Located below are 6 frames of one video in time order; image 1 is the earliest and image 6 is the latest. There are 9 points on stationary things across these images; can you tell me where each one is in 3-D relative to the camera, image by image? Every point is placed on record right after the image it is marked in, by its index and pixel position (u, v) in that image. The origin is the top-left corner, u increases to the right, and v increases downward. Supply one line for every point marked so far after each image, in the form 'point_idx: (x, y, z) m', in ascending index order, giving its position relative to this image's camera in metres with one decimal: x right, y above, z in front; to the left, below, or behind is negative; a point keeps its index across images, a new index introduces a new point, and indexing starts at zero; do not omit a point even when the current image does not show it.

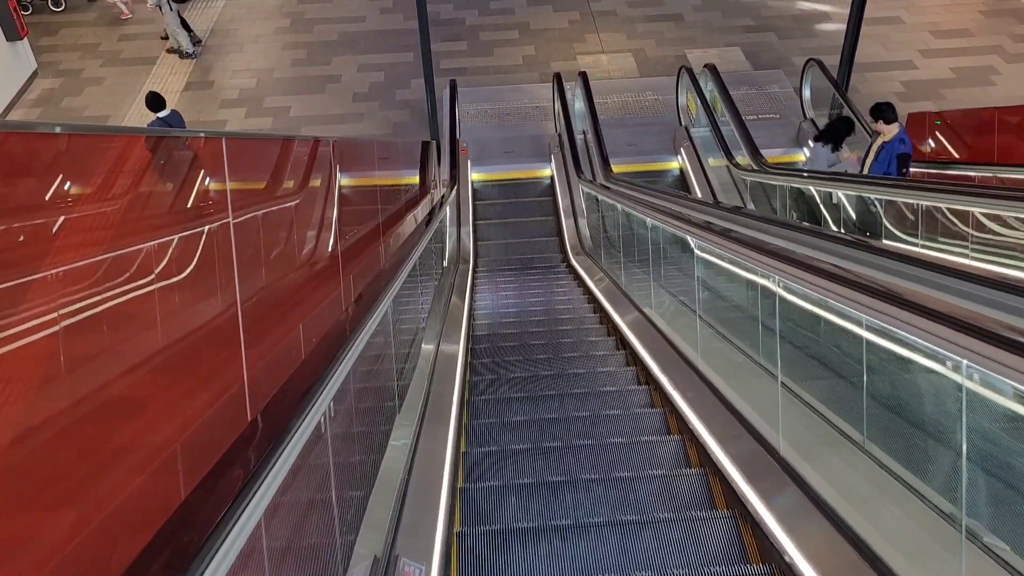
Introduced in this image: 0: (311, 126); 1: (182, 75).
0: (-2.0, +1.6, +7.3) m
1: (-3.5, +2.2, +7.7) m
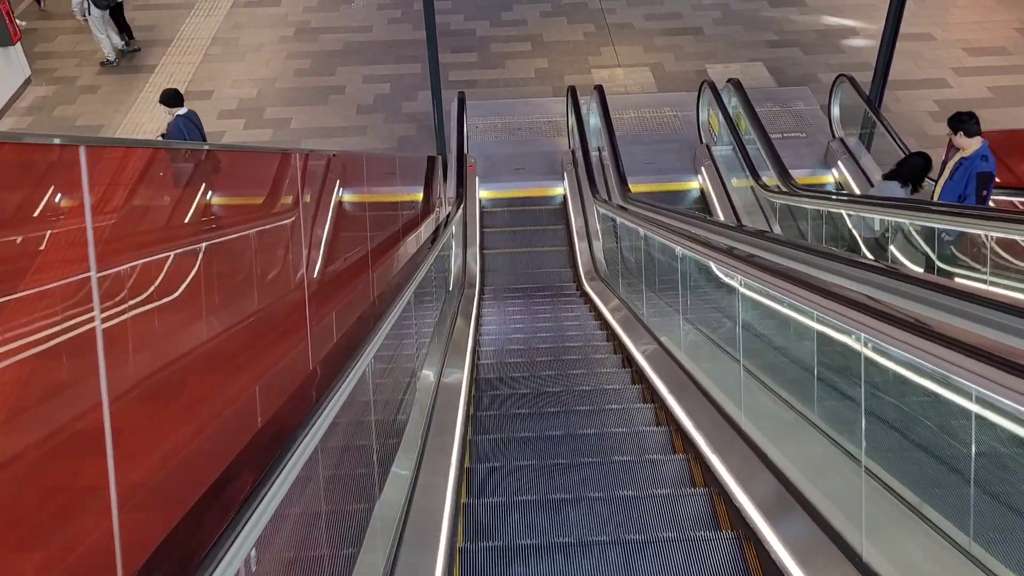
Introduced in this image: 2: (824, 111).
0: (-1.9, +1.4, +7.0) m
1: (-3.3, +2.0, +7.5) m
2: (+2.9, +1.6, +6.9) m
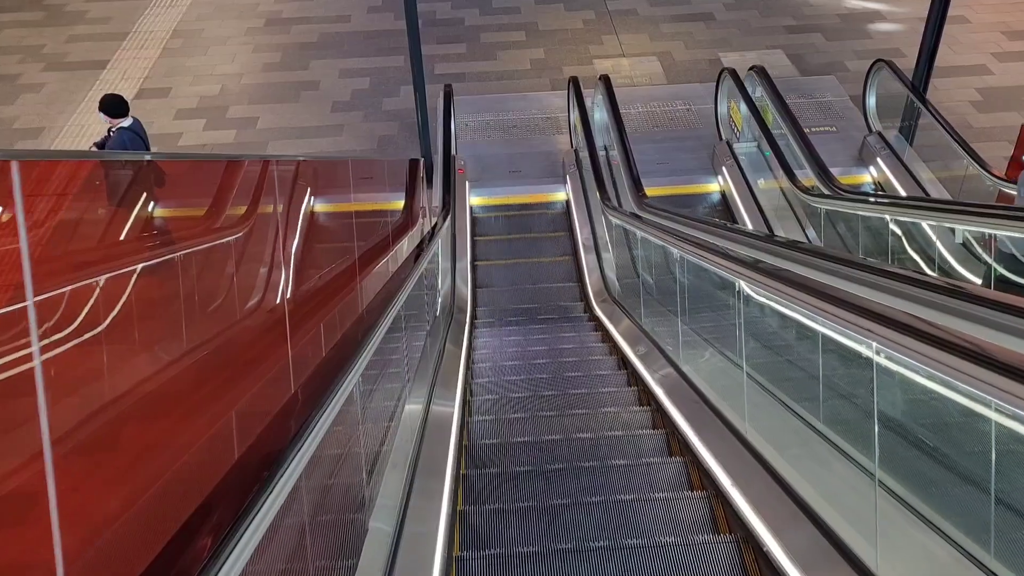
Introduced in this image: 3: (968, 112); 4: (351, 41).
0: (-1.9, +1.2, +6.3) m
1: (-3.4, +1.9, +6.8) m
2: (+2.9, +1.6, +6.3) m
3: (+4.0, +1.5, +6.6) m
4: (-1.6, +2.5, +7.6) m
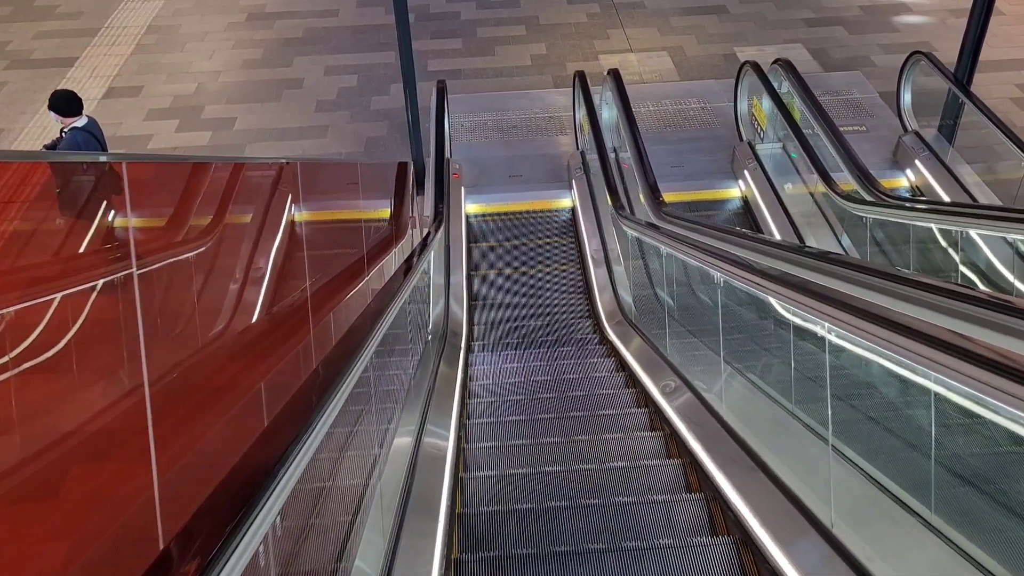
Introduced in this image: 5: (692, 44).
0: (-1.9, +1.1, +5.9) m
1: (-3.4, +1.7, +6.4) m
2: (+2.9, +1.5, +5.9) m
3: (+4.0, +1.4, +6.2) m
4: (-1.6, +2.4, +7.2) m
5: (+1.7, +2.3, +7.0) m
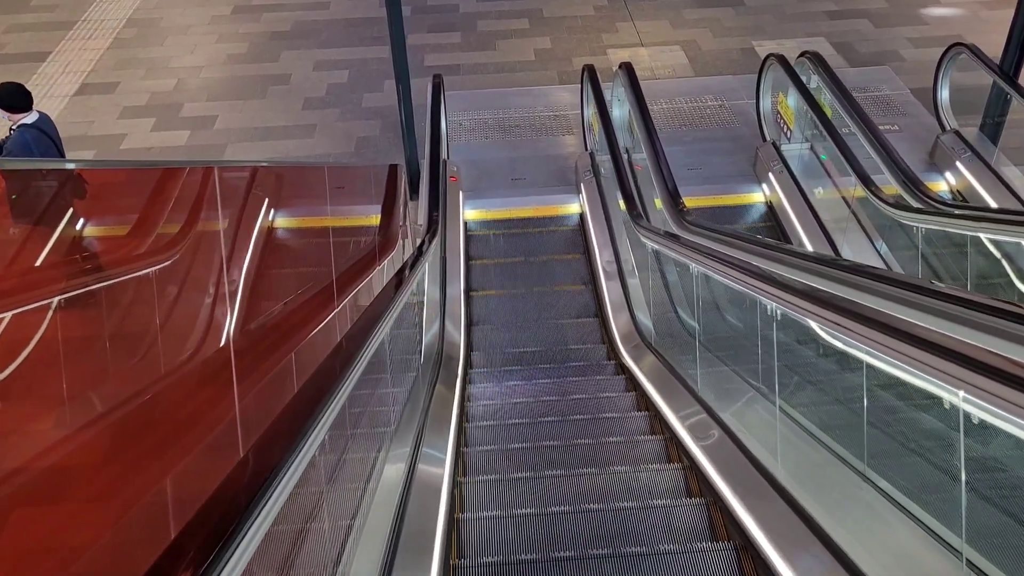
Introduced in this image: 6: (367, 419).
0: (-1.9, +1.1, +5.5) m
1: (-3.4, +1.7, +6.0) m
2: (+2.9, +1.4, +5.5) m
3: (+4.0, +1.4, +5.8) m
4: (-1.6, +2.3, +6.8) m
5: (+1.7, +2.2, +6.7) m
6: (-0.5, -0.5, +2.8) m
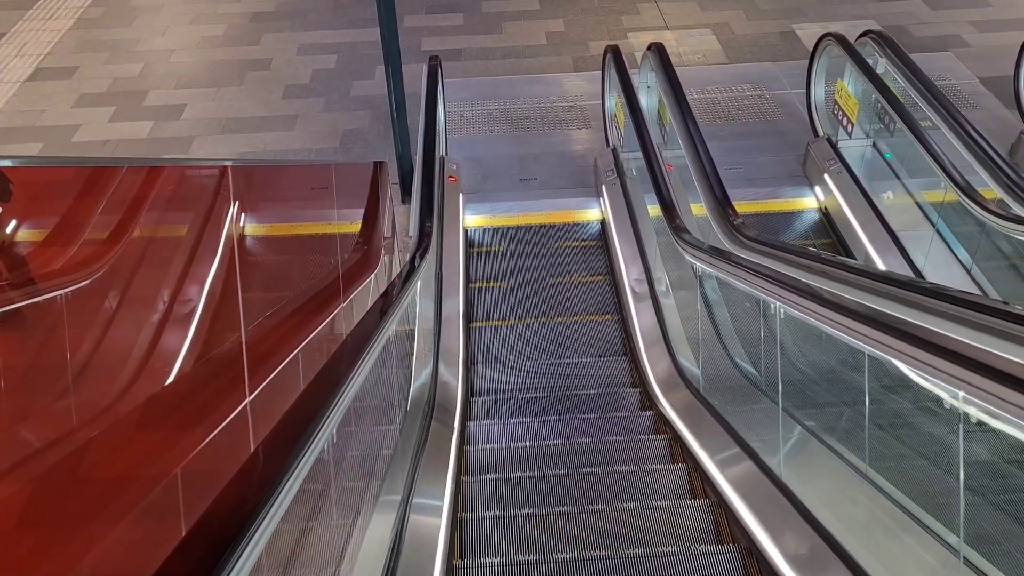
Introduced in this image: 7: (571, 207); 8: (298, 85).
0: (-1.8, +1.0, +4.9) m
1: (-3.3, +1.6, +5.5) m
2: (+2.9, +1.3, +4.9) m
3: (+4.0, +1.3, +5.2) m
4: (-1.6, +2.2, +6.3) m
5: (+1.7, +2.1, +6.1) m
6: (-0.5, -0.6, +2.2) m
7: (+0.3, +0.6, +5.0) m
8: (-1.5, +1.4, +5.4) m
